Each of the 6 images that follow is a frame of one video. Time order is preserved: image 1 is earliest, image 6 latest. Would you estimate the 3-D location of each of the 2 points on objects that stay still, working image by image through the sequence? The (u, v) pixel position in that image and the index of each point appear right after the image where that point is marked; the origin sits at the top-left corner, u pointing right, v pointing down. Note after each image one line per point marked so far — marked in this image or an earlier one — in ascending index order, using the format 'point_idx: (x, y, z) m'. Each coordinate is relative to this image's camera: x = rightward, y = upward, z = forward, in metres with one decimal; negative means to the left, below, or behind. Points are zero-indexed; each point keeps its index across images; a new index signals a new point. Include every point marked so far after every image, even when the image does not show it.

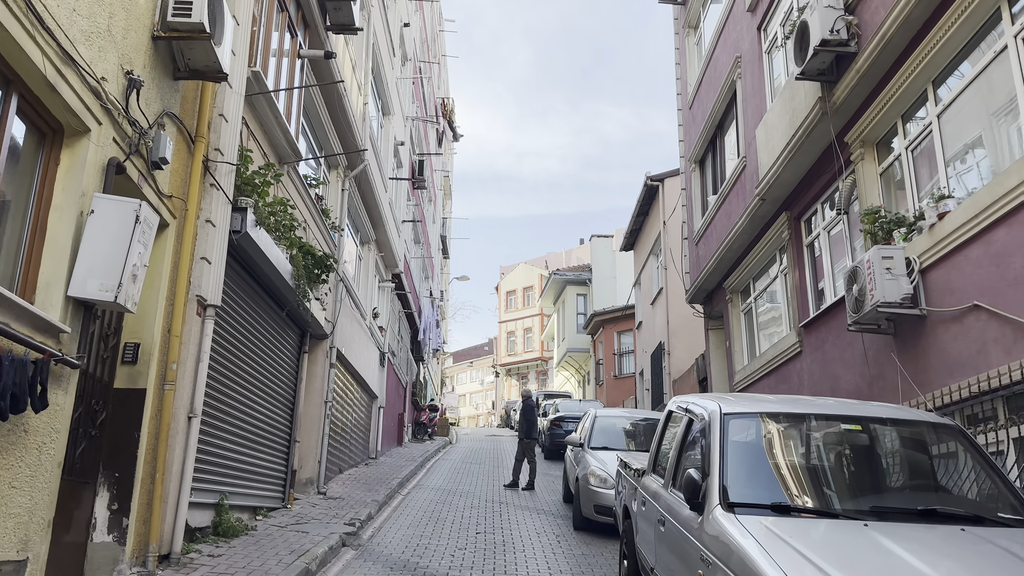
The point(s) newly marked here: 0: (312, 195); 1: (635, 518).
0: (-2.8, +1.3, +11.2) m
1: (+0.9, -1.7, +6.0) m
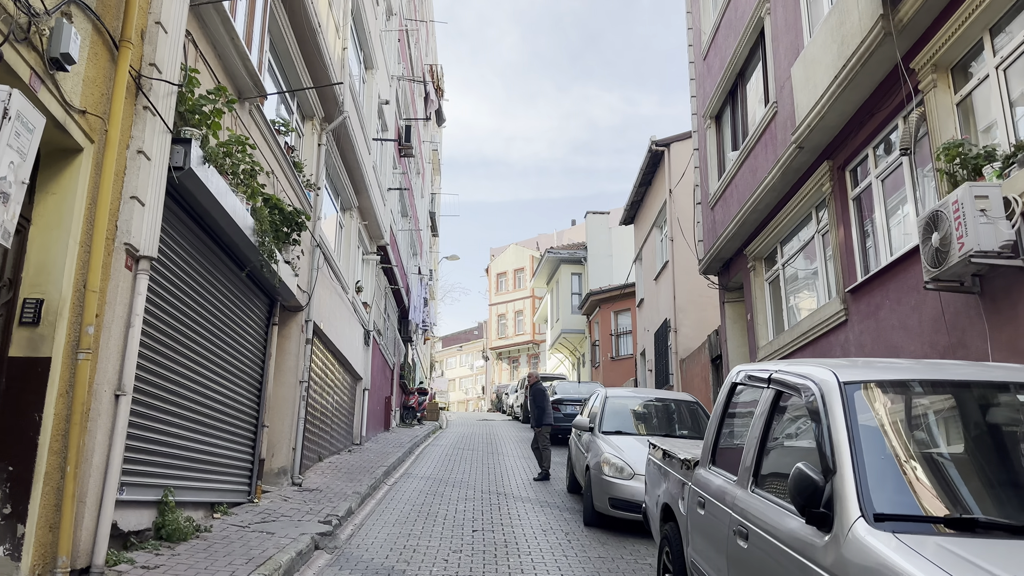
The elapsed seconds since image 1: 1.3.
0: (-2.8, +1.8, +9.7) m
1: (+1.0, -1.4, +4.6) m
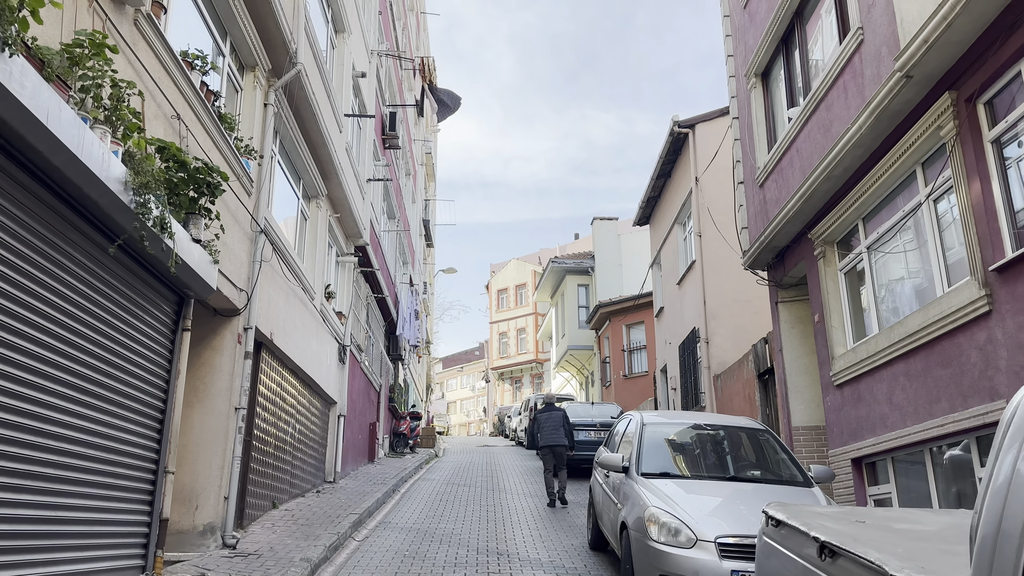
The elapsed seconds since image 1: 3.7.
0: (-2.8, +1.8, +7.1) m
1: (+1.0, -1.1, +1.9) m
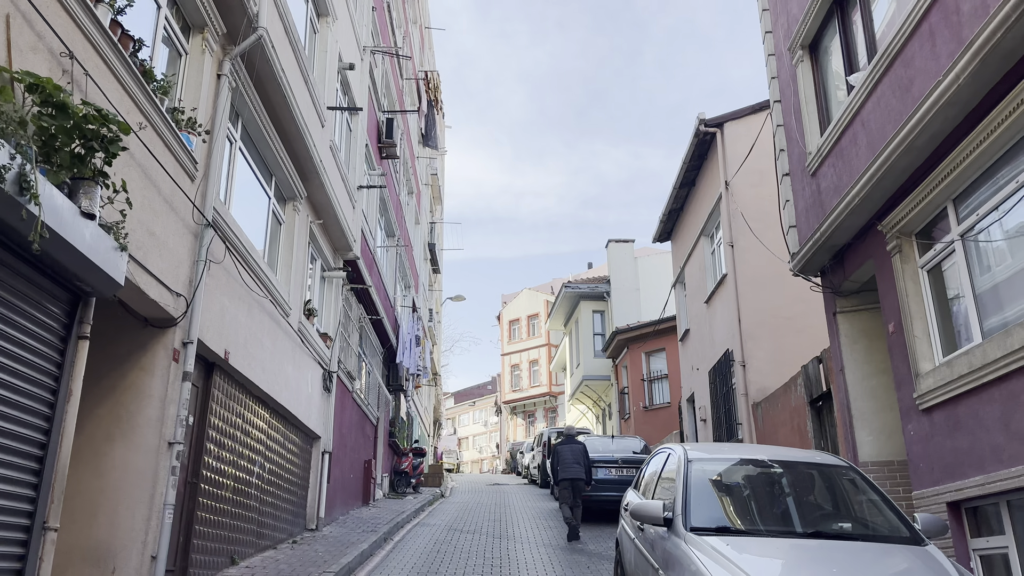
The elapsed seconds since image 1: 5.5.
0: (-2.8, +1.9, +5.5) m
1: (+0.9, -0.8, +0.2) m
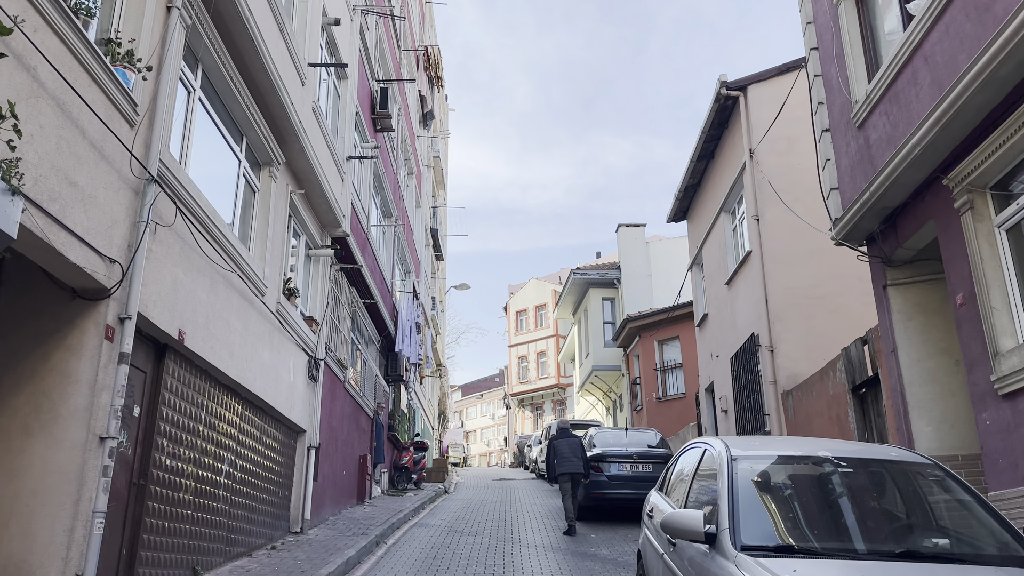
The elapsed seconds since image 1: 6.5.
0: (-2.8, +2.1, +4.4) m
1: (+0.9, -0.6, -1.0) m
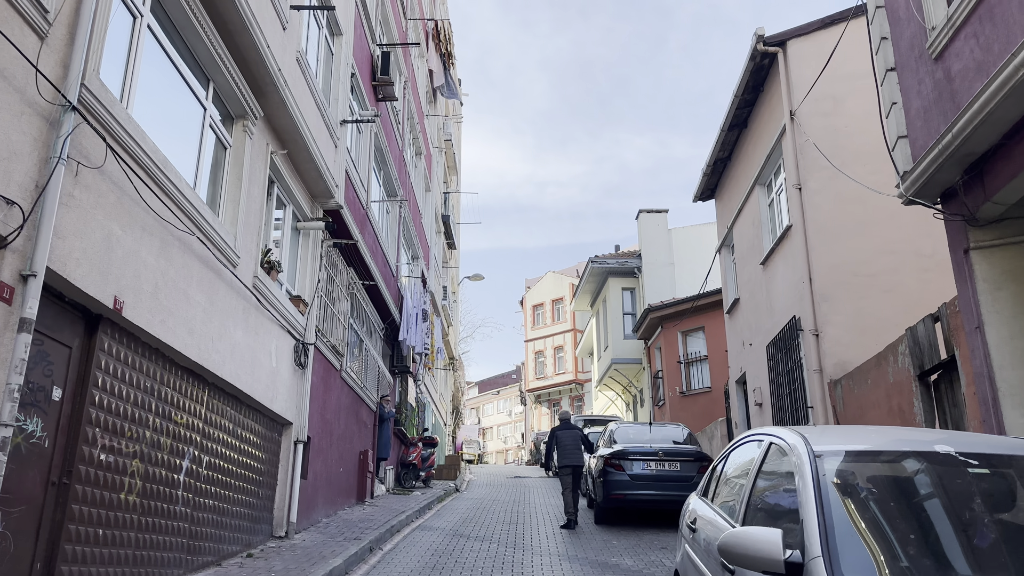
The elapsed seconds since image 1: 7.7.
0: (-2.9, +2.4, +3.2) m
1: (+0.7, -0.3, -2.2) m
